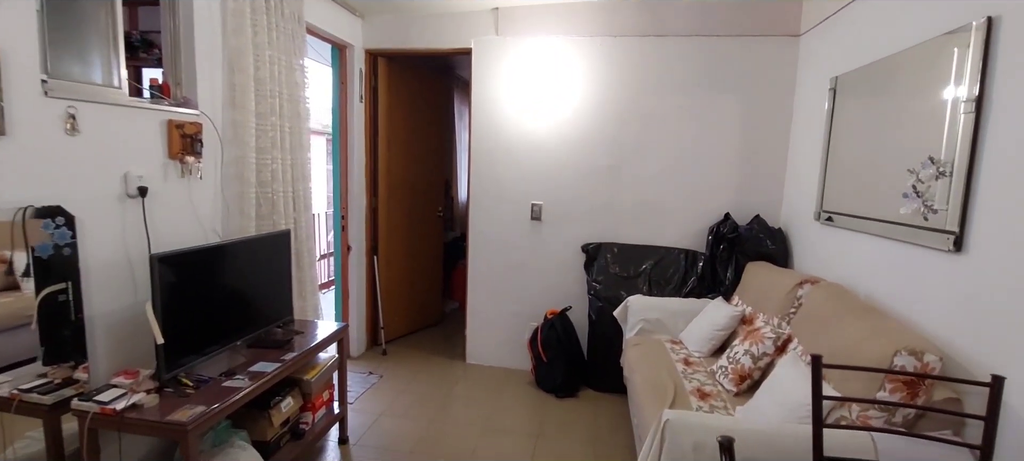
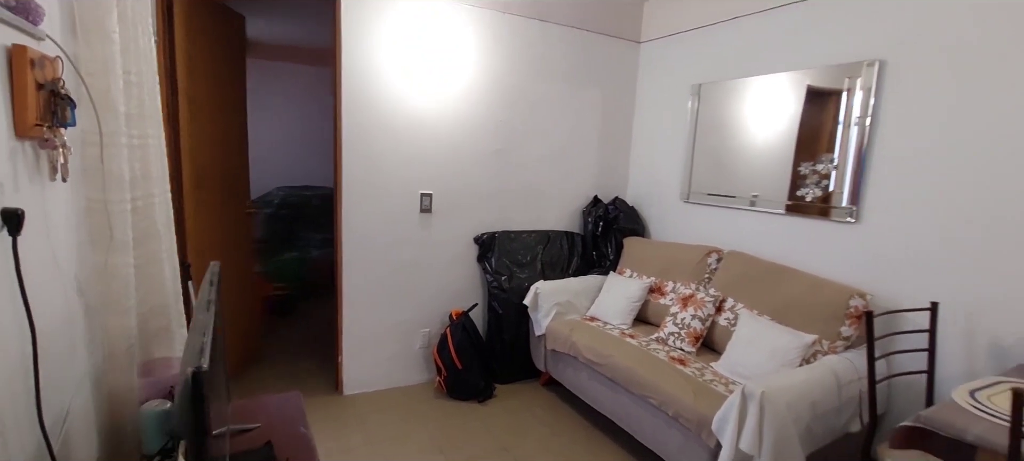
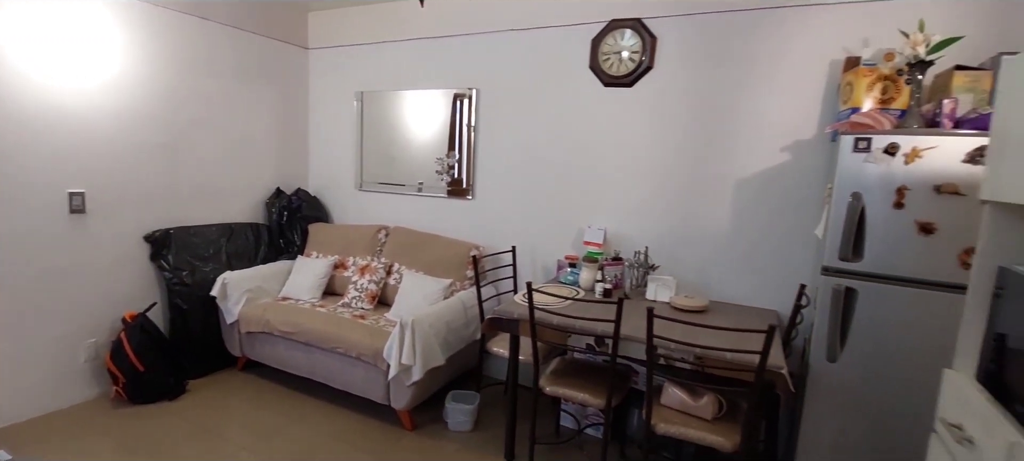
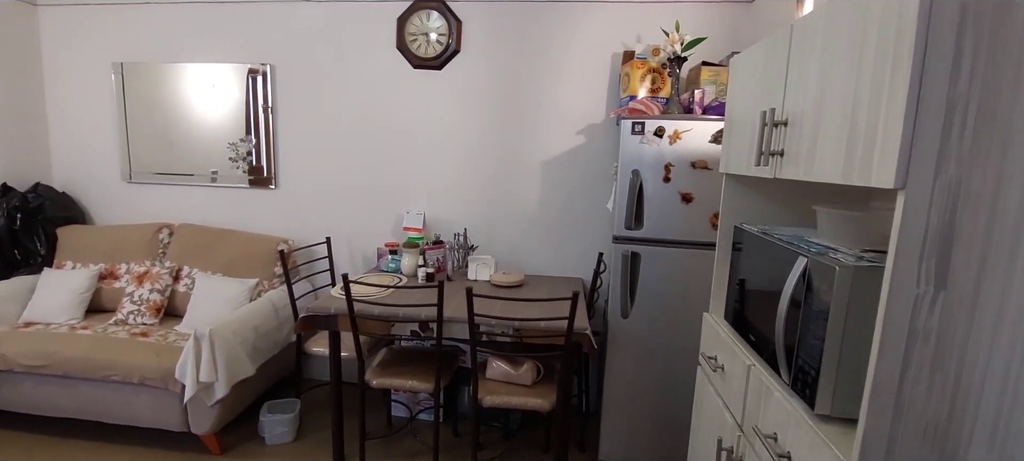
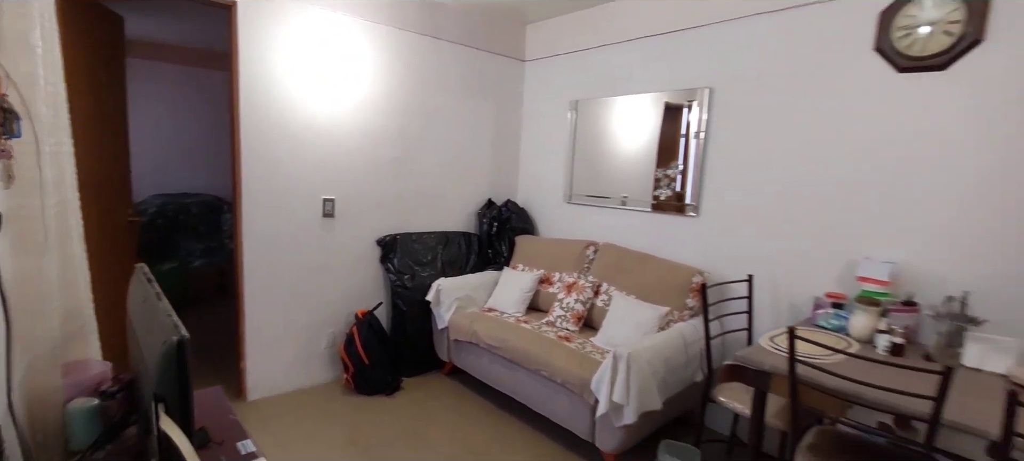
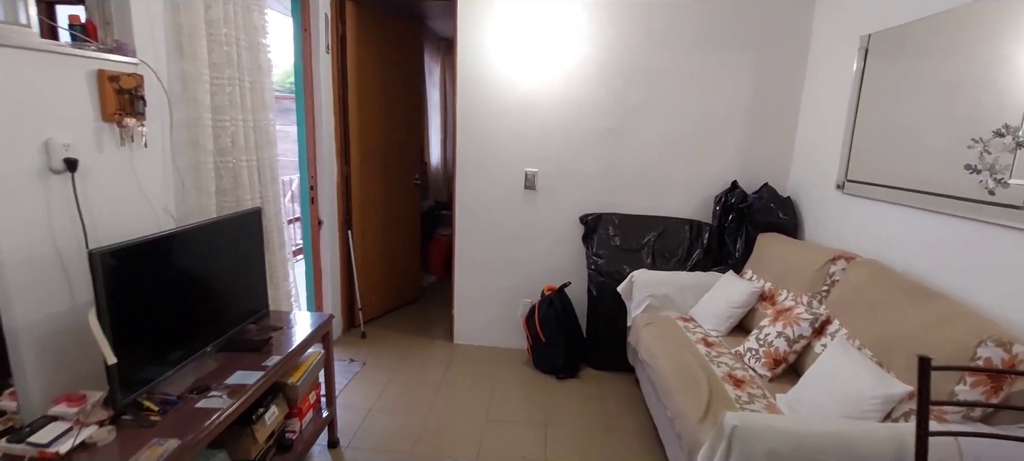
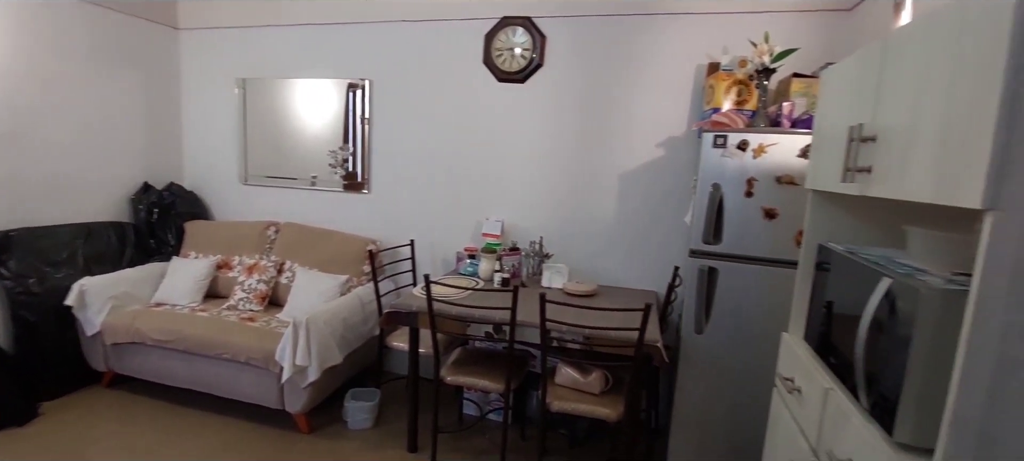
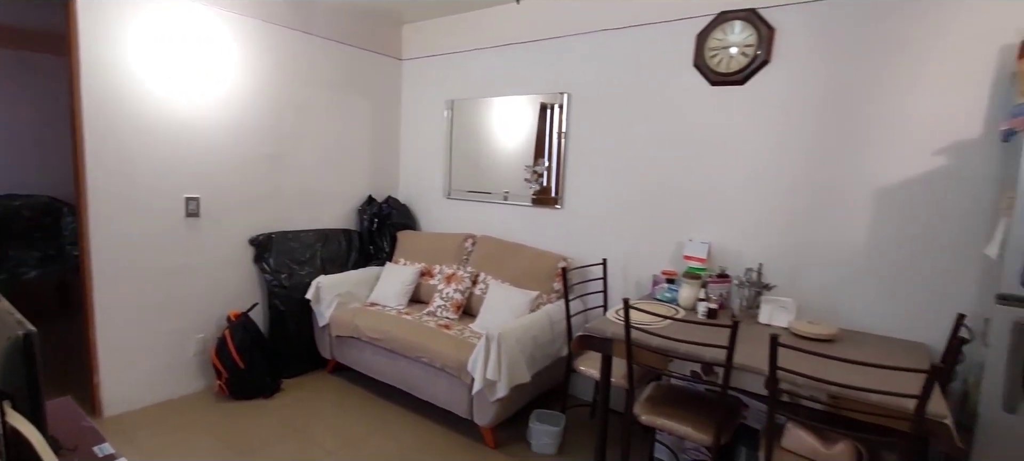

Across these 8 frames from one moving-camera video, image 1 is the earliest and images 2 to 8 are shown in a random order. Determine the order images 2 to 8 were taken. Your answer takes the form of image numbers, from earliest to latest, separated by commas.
6, 2, 5, 8, 3, 7, 4
